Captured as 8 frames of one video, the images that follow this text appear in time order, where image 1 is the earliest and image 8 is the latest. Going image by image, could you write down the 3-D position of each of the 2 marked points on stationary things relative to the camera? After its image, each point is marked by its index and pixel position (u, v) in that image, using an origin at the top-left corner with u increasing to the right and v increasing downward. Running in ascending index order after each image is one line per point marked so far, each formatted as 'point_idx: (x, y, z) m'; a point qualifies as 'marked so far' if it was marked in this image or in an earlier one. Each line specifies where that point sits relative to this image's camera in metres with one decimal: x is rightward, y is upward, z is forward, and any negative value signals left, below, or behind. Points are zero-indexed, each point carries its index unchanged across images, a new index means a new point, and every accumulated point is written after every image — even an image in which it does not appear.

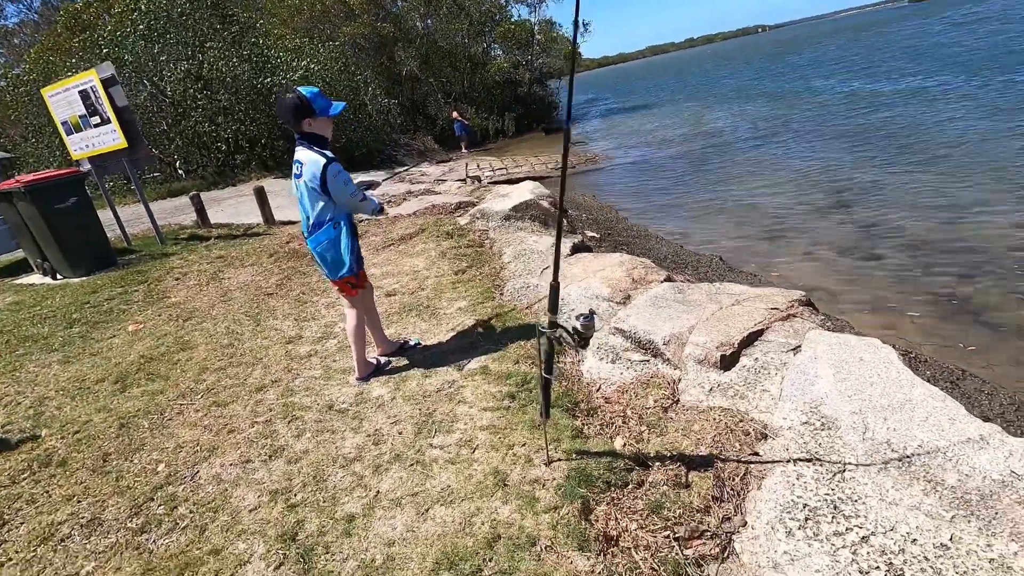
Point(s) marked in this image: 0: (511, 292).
0: (0.0, 0.0, +4.7) m
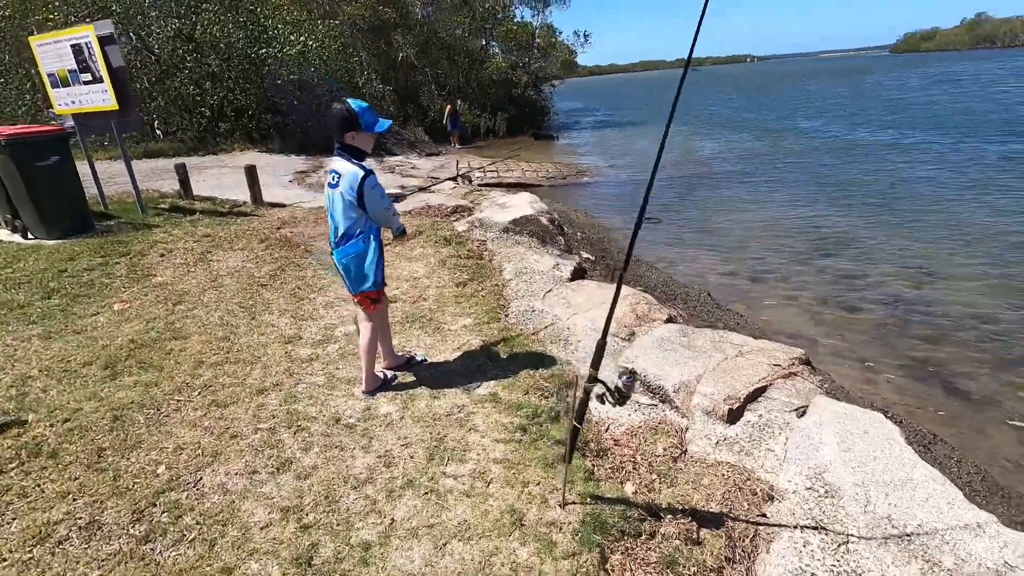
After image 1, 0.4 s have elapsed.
0: (0.0, -0.2, +4.8) m
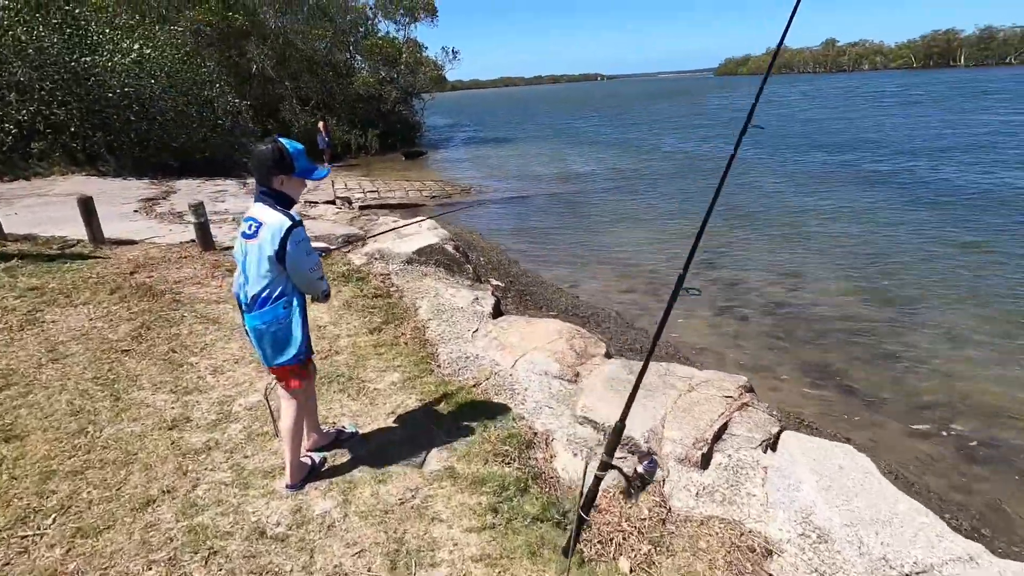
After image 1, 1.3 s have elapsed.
0: (-0.5, -0.6, +4.3) m
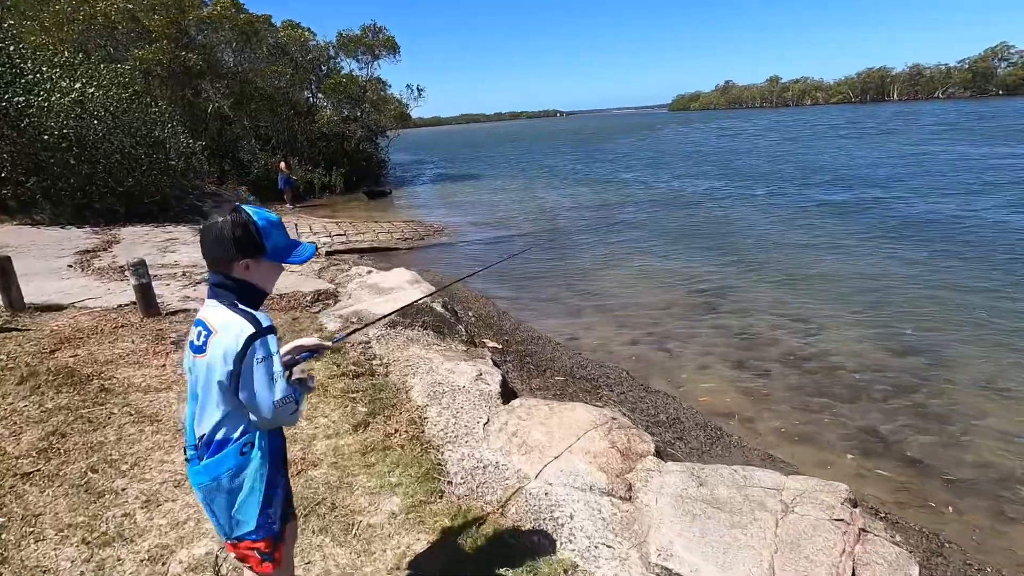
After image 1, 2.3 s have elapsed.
0: (-0.3, -1.2, +3.4) m
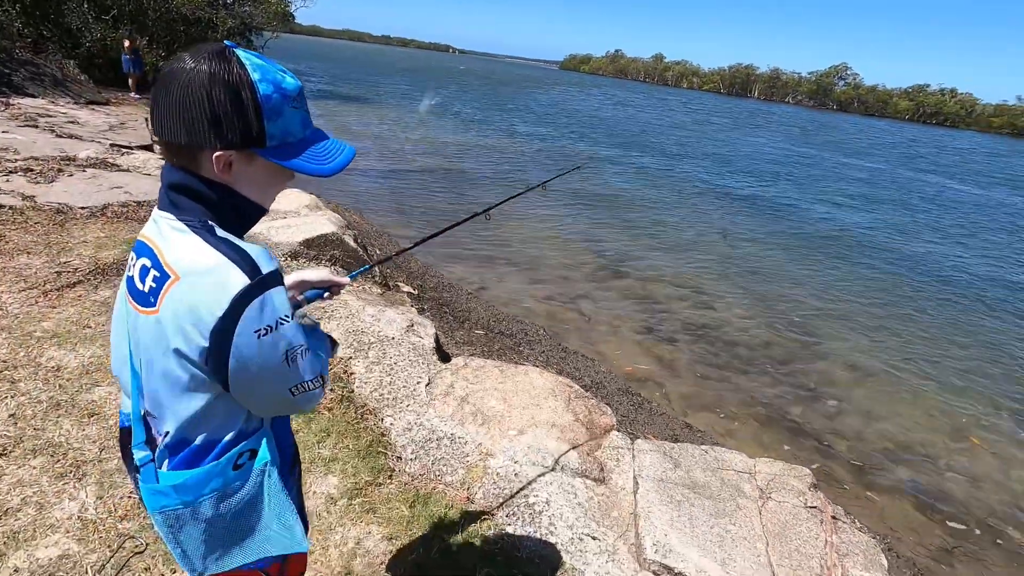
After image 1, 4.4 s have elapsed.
0: (-0.5, -0.9, +2.8) m
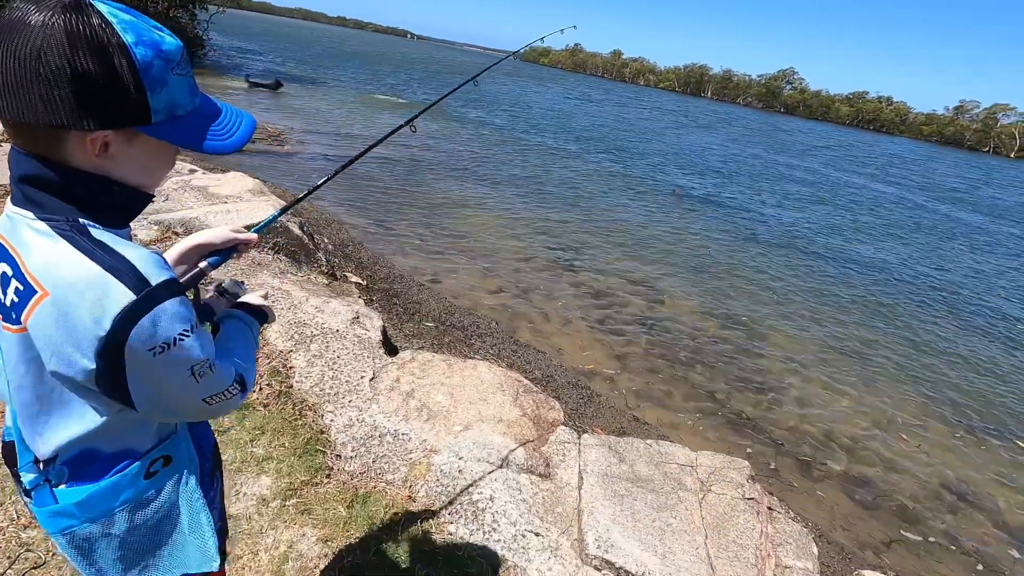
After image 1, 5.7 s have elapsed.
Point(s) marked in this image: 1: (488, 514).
0: (-0.8, -0.8, +2.7) m
1: (-0.1, -1.0, +2.5) m
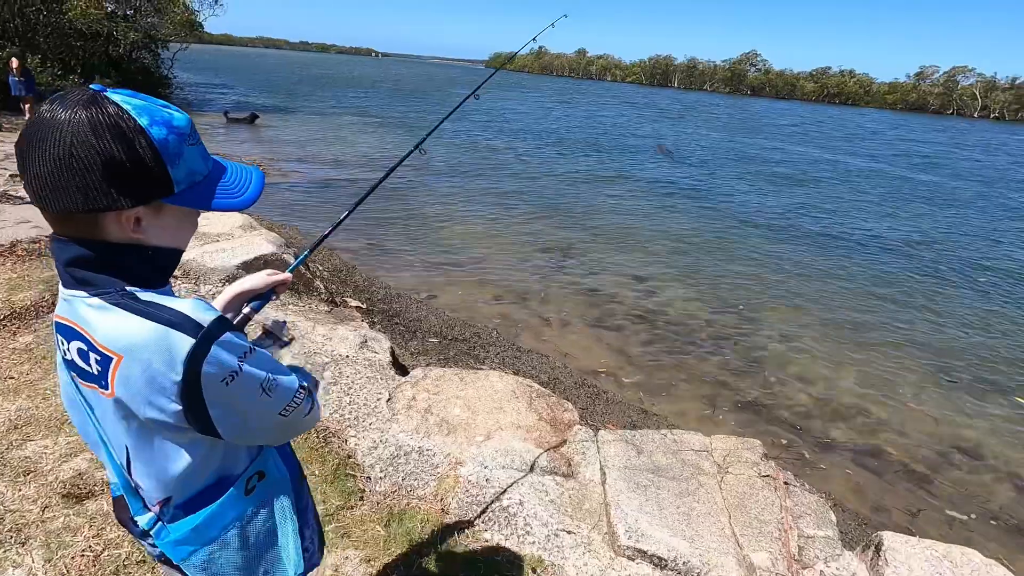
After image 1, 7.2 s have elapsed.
0: (-0.7, -0.9, +2.8) m
1: (0.0, -1.1, +2.6) m
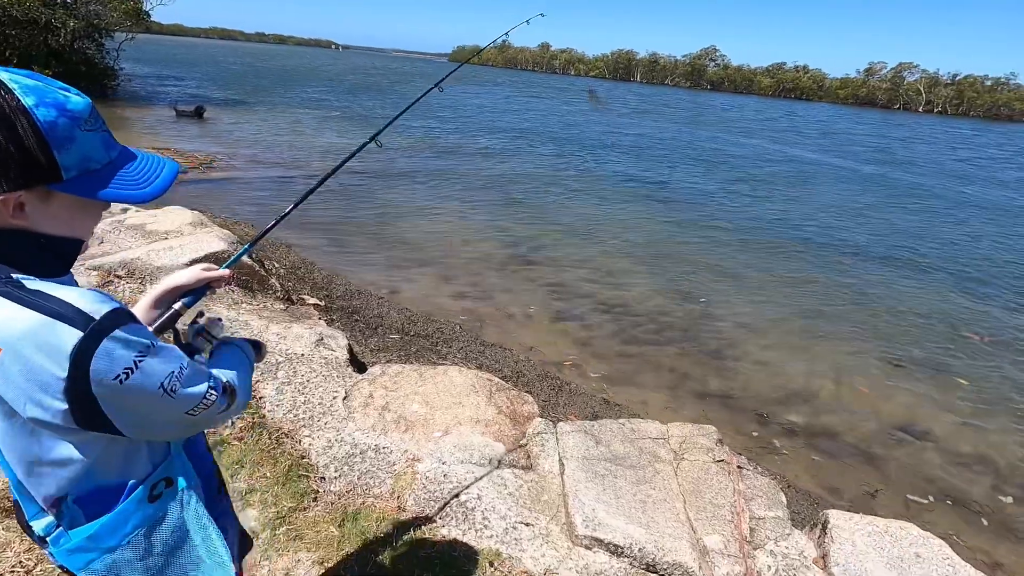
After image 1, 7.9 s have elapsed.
0: (-0.9, -0.9, +2.7) m
1: (-0.2, -1.1, +2.6) m
